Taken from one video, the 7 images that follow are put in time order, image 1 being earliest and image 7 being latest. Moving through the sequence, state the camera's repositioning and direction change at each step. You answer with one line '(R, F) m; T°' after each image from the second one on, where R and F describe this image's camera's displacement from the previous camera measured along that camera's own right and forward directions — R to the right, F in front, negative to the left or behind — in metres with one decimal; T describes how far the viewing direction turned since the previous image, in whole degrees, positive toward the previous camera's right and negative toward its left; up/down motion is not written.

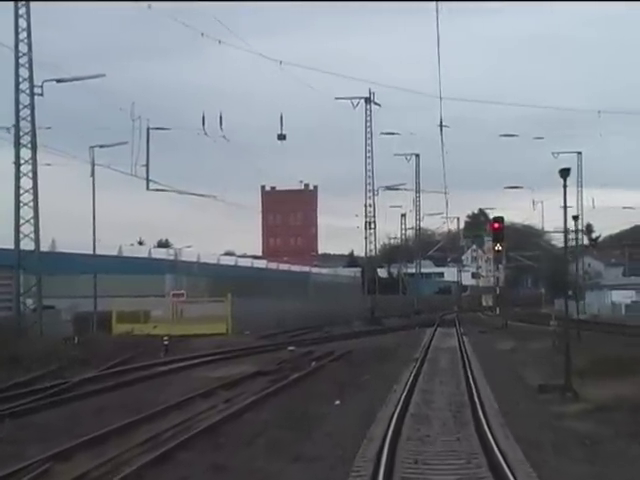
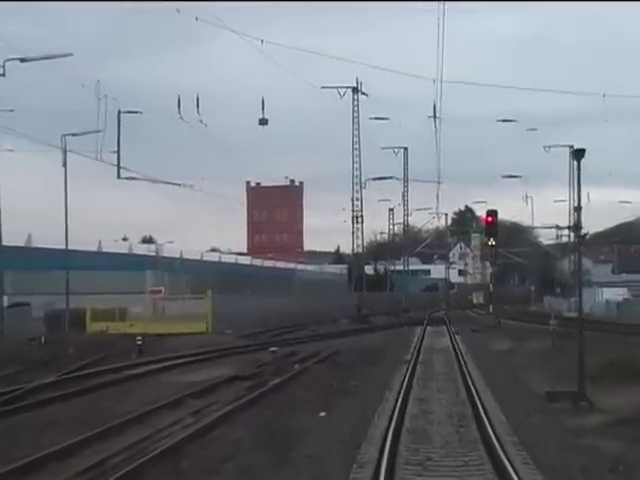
(+0.1, +3.4) m; +1°
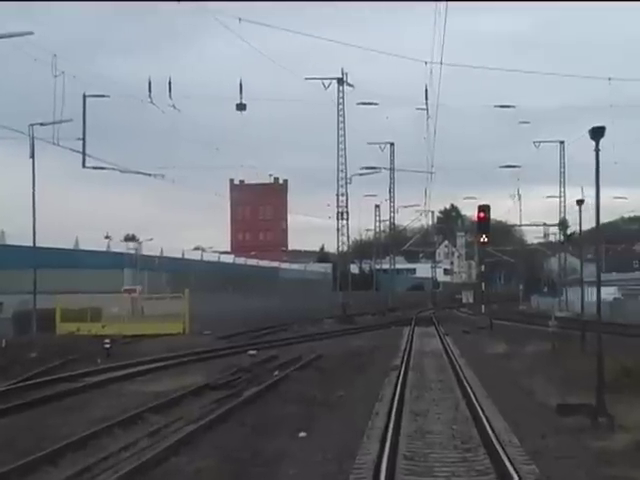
(+0.1, +3.5) m; +1°
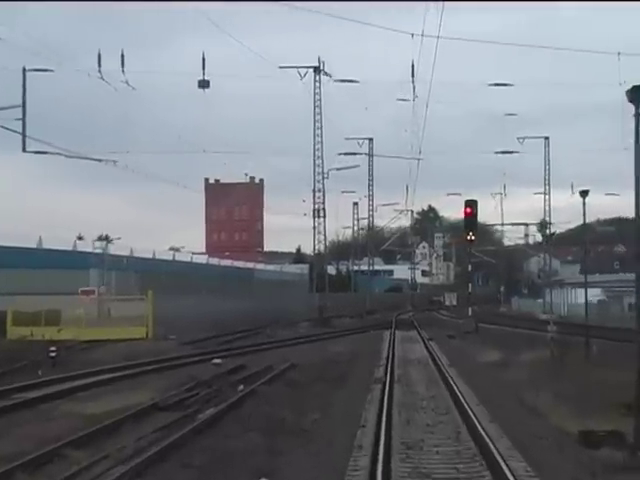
(+0.1, +4.8) m; +1°
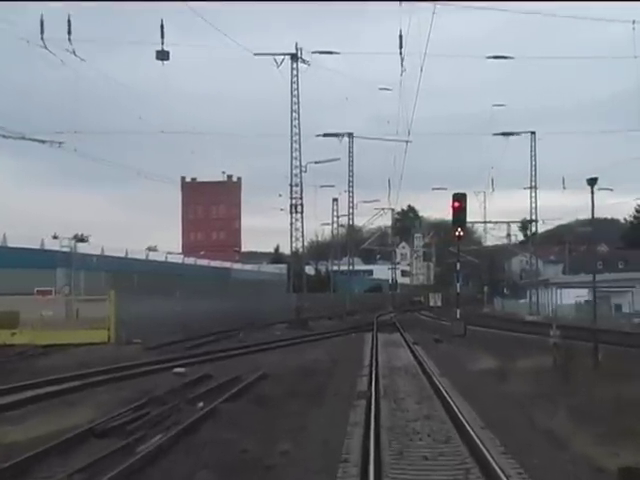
(+0.1, +4.5) m; +1°
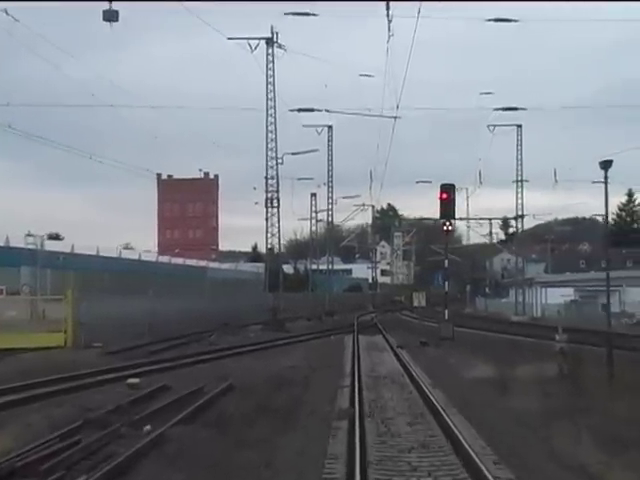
(+0.1, +4.5) m; +1°
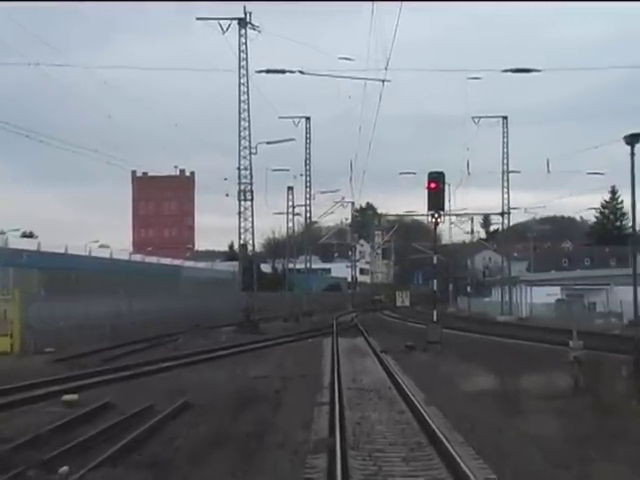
(+0.1, +4.9) m; +1°
